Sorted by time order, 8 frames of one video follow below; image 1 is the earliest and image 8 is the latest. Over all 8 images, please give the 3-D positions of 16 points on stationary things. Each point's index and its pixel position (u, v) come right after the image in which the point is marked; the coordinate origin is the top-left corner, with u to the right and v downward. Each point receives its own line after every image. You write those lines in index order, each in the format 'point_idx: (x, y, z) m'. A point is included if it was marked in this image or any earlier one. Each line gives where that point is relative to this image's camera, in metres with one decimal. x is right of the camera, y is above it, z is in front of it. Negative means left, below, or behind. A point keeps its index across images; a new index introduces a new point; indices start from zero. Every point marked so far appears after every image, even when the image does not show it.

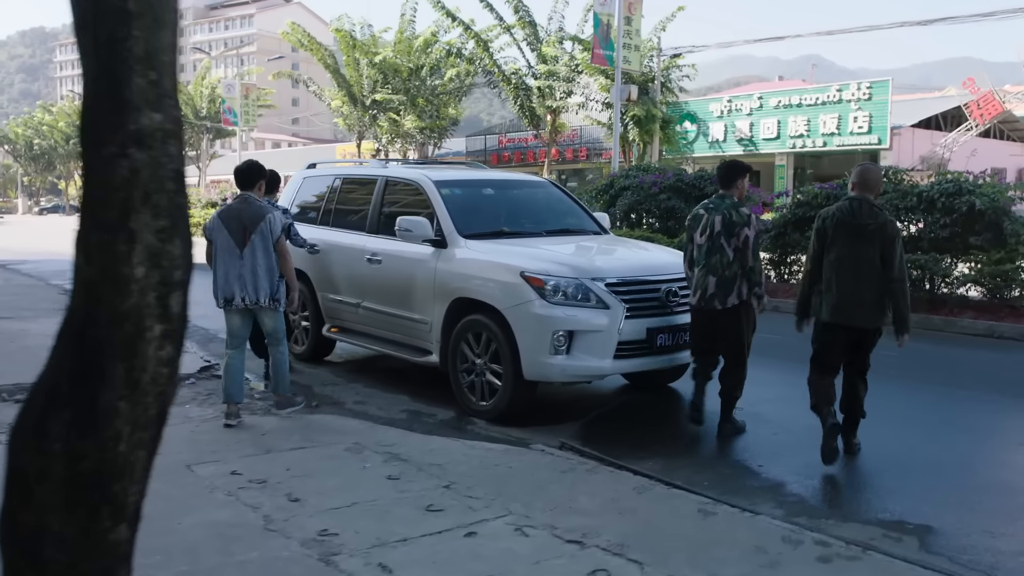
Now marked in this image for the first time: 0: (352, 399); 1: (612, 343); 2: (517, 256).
0: (-1.2, -0.8, +7.1) m
1: (+0.6, -0.3, +6.0) m
2: (0.0, +0.2, +6.3) m
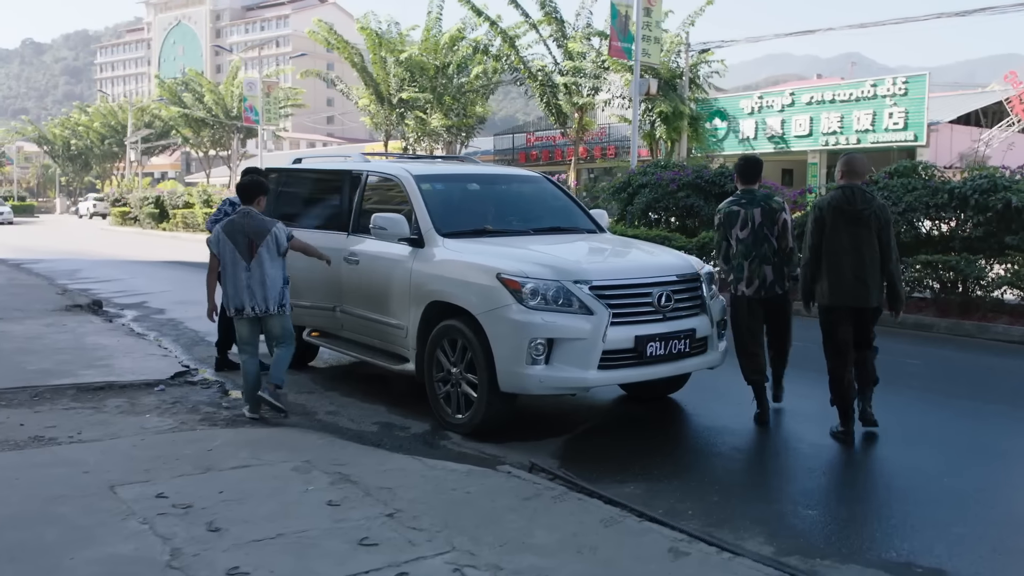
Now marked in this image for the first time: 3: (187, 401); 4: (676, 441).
0: (-1.3, -0.8, +6.6) m
1: (+0.5, -0.4, +5.5) m
2: (-0.1, +0.2, +5.8) m
3: (-2.3, -0.8, +6.9) m
4: (+1.0, -0.9, +6.0) m
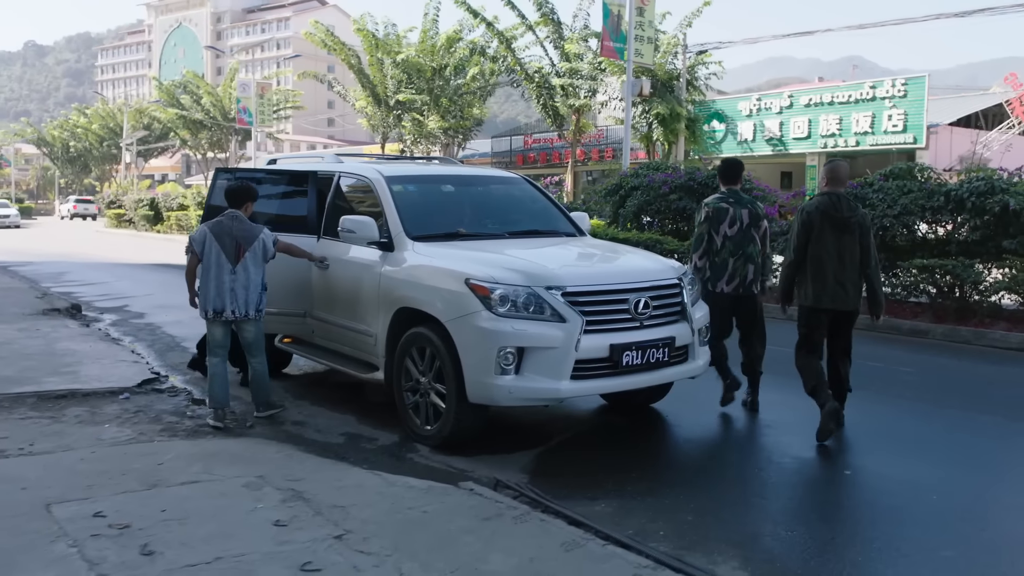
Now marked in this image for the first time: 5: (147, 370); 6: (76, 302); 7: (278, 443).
0: (-1.5, -0.9, +6.4) m
1: (+0.3, -0.4, +5.2) m
2: (-0.3, +0.2, +5.6) m
3: (-2.5, -0.8, +6.6) m
4: (+0.9, -1.0, +5.7) m
5: (-3.0, -0.7, +8.0) m
6: (-5.9, -0.2, +12.9) m
7: (-1.4, -0.9, +5.7) m
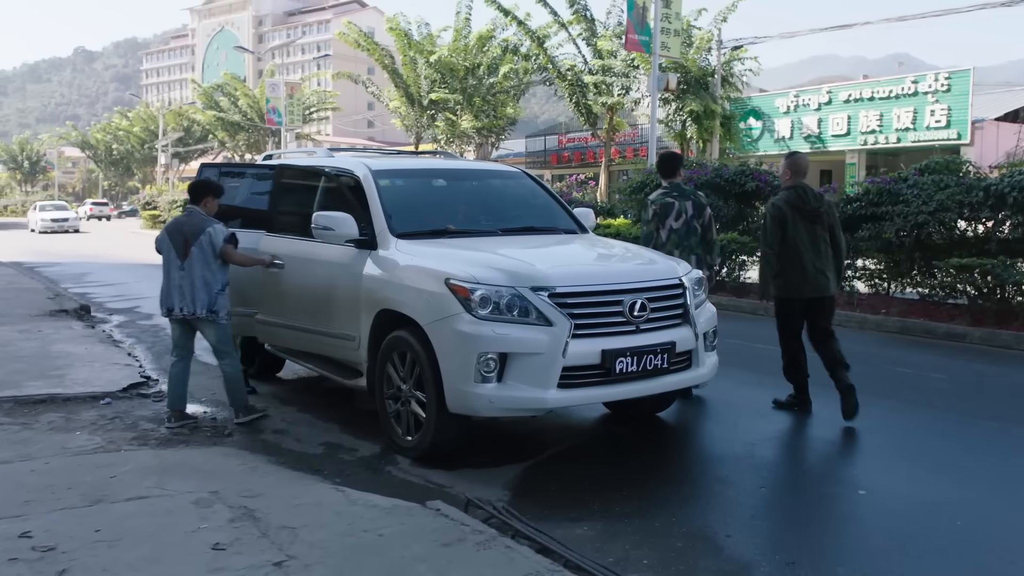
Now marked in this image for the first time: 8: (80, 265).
0: (-1.5, -0.9, +6.0) m
1: (+0.2, -0.4, +4.8) m
2: (-0.4, +0.2, +5.2) m
3: (-2.5, -0.8, +6.3) m
4: (+0.8, -1.0, +5.3) m
5: (-3.0, -0.7, +7.7) m
6: (-5.6, -0.2, +12.7) m
7: (-1.5, -0.9, +5.4) m
8: (-8.8, +0.5, +19.5) m
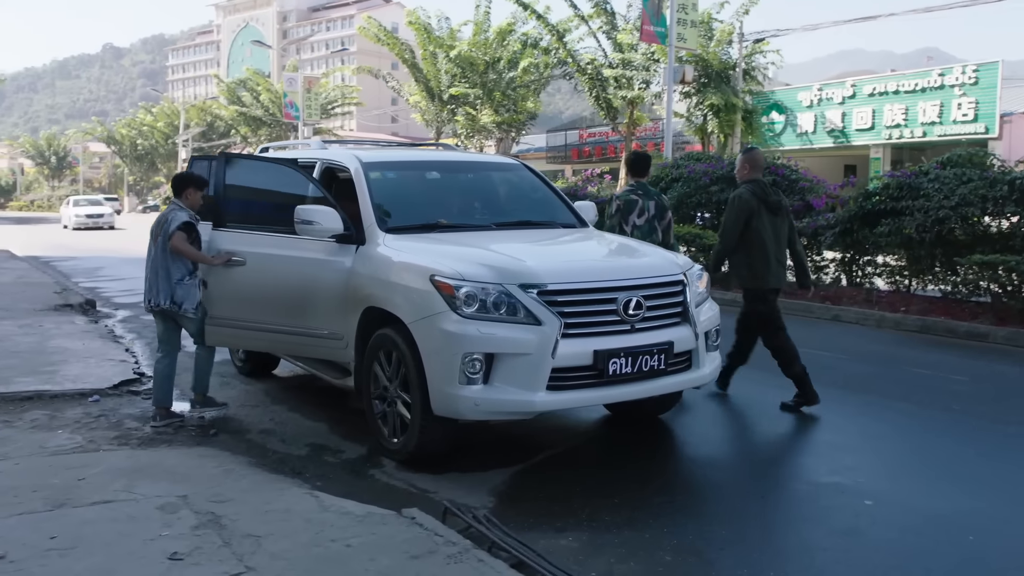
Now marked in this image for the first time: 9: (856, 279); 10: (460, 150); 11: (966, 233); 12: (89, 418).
0: (-1.5, -0.9, +5.8) m
1: (+0.2, -0.4, +4.6) m
2: (-0.4, +0.2, +5.0) m
3: (-2.6, -0.8, +6.2) m
4: (+0.7, -1.0, +5.0) m
5: (-3.0, -0.6, +7.5) m
6: (-5.5, -0.1, +12.6) m
7: (-1.5, -0.9, +5.2) m
8: (-8.5, +0.6, +19.5) m
9: (+4.2, +0.1, +11.7) m
10: (-0.4, +1.0, +6.8) m
11: (+4.8, +0.6, +10.1) m
12: (-2.7, -0.8, +6.0) m
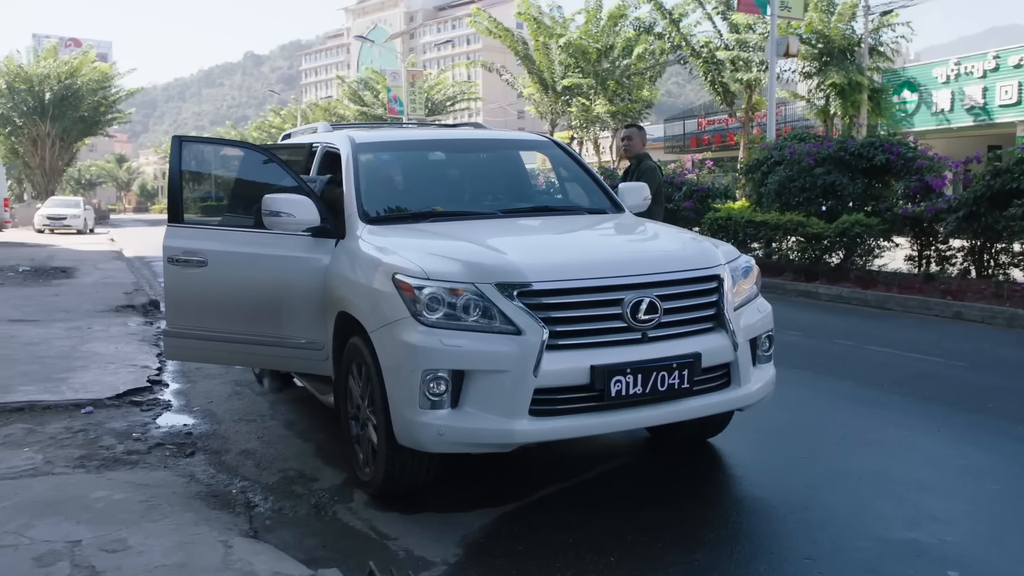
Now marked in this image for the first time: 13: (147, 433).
0: (-1.5, -0.9, +5.1) m
1: (+0.1, -0.4, +3.6) m
2: (-0.5, +0.2, +4.1) m
3: (-2.4, -0.8, +5.6) m
4: (+0.7, -0.9, +4.0) m
5: (-2.7, -0.6, +7.0) m
6: (-4.4, -0.1, +12.4) m
7: (-1.5, -0.9, +4.5) m
8: (-6.5, +0.6, +19.6) m
9: (+5.0, +0.2, +10.2) m
10: (-0.2, +1.0, +6.0) m
11: (+5.4, +0.6, +8.5) m
12: (-2.5, -0.8, +5.5) m
13: (-2.1, -0.8, +5.5) m
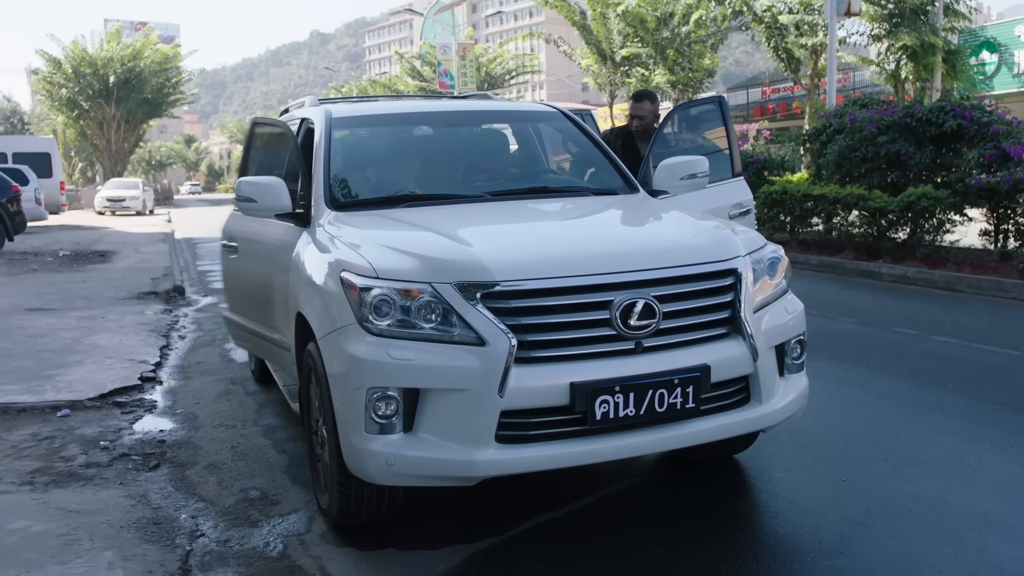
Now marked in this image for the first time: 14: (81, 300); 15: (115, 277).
0: (-1.5, -0.8, +4.6) m
1: (-0.1, -0.4, +3.0) m
2: (-0.5, +0.2, +3.5) m
3: (-2.4, -0.8, +5.1) m
4: (+0.6, -0.9, +3.4) m
5: (-2.5, -0.6, +6.6) m
6: (-3.9, +0.1, +12.1) m
7: (-1.6, -0.9, +4.0) m
8: (-5.5, +1.0, +19.4) m
9: (+5.3, +0.4, +9.2) m
10: (-0.1, +1.1, +5.3) m
11: (+5.6, +0.8, +7.5) m
12: (-2.5, -0.8, +5.0) m
13: (-2.1, -0.8, +5.1) m
14: (-4.5, -0.1, +9.9) m
15: (-5.0, +0.1, +12.1) m
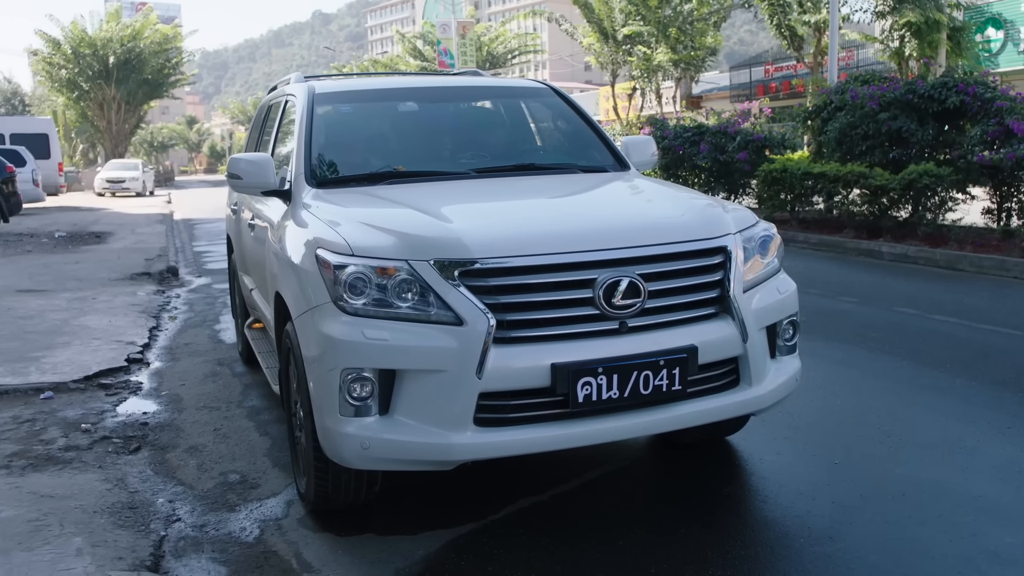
0: (-1.5, -0.7, +4.5) m
1: (-0.1, -0.3, +2.9) m
2: (-0.6, +0.3, +3.4) m
3: (-2.4, -0.7, +5.1) m
4: (+0.5, -0.9, +3.3) m
5: (-2.6, -0.4, +6.5) m
6: (-4.0, +0.3, +12.0) m
7: (-1.6, -0.8, +3.9) m
8: (-5.5, +1.4, +19.3) m
9: (+5.3, +0.6, +9.0) m
10: (-0.2, +1.2, +5.2) m
11: (+5.5, +1.0, +7.3) m
12: (-2.6, -0.7, +5.0) m
13: (-2.1, -0.7, +5.0) m
14: (-4.5, +0.1, +9.8) m
15: (-5.0, +0.4, +12.0) m
